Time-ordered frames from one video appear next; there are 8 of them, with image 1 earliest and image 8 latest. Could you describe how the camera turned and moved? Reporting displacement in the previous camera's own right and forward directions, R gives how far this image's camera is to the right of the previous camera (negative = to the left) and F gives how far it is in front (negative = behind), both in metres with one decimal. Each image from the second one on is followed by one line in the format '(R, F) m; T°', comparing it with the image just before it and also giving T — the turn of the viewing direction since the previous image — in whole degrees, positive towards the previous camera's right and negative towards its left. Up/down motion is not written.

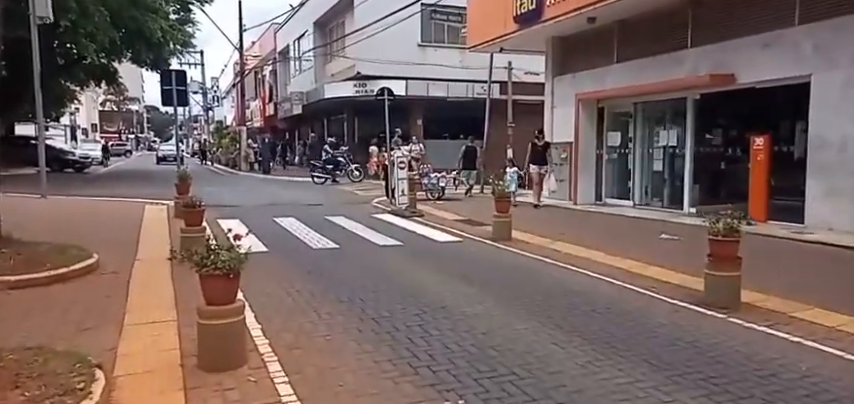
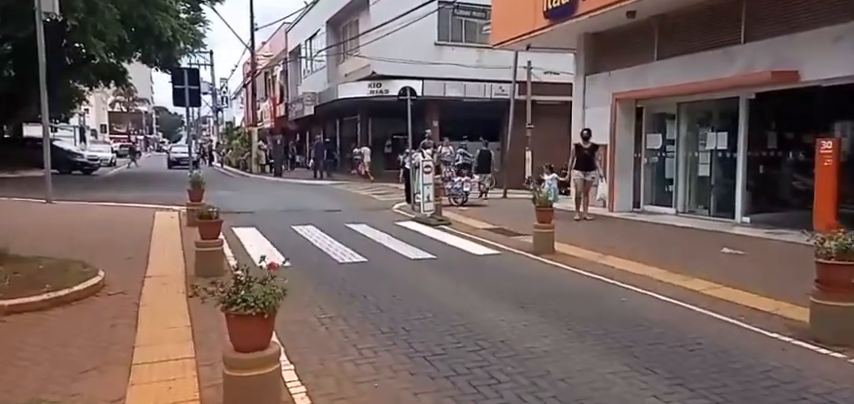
(-0.4, +1.0) m; -1°
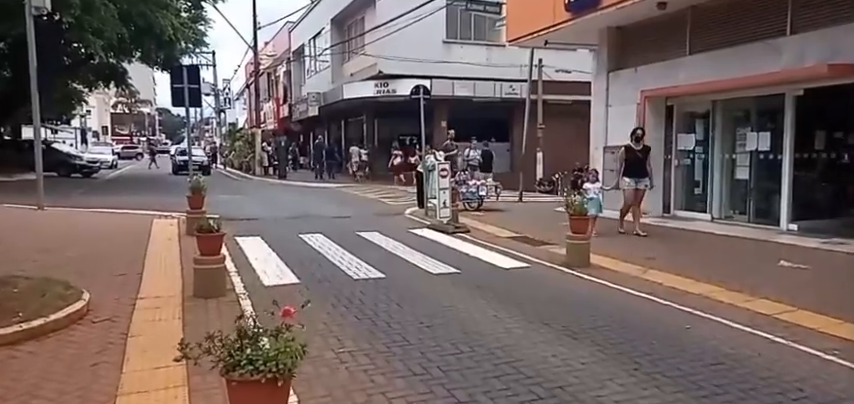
(-0.3, +1.0) m; 0°
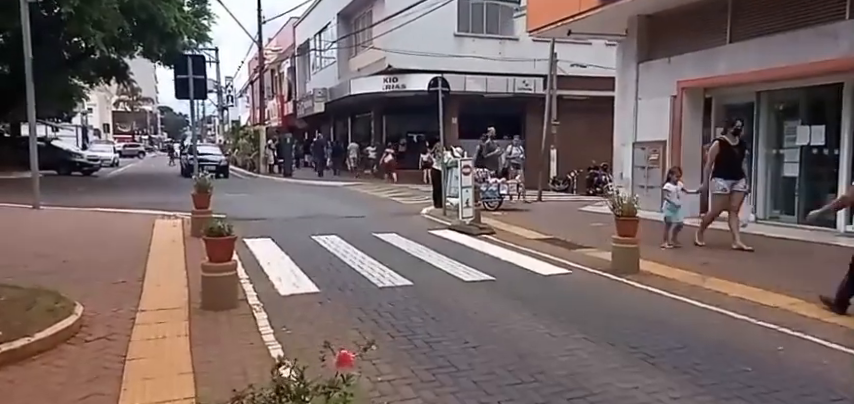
(-0.4, +0.9) m; 0°
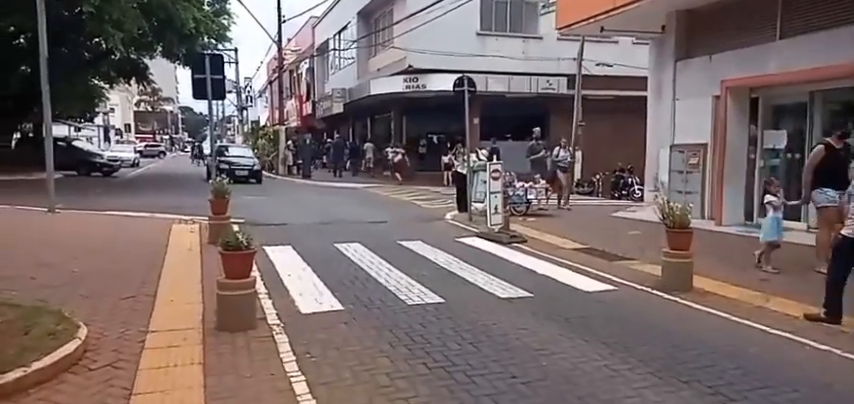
(-0.2, +0.7) m; -1°
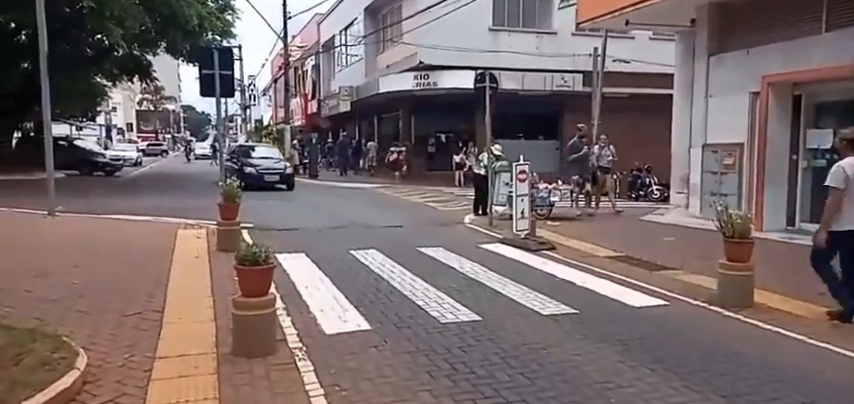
(-0.3, +0.7) m; 0°
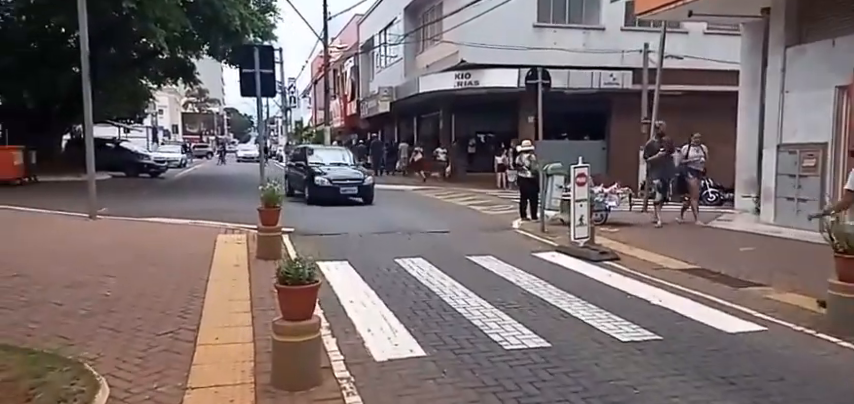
(-0.2, +0.8) m; -3°
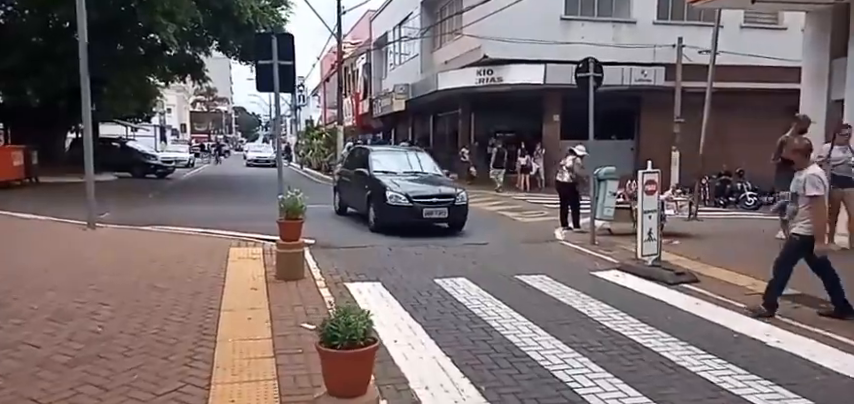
(-0.5, +1.5) m; -1°
